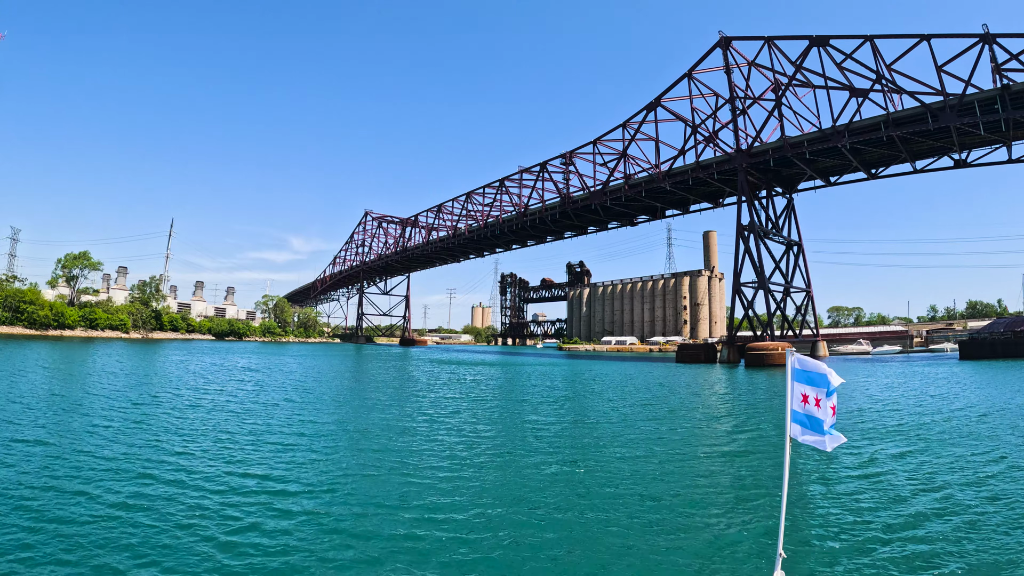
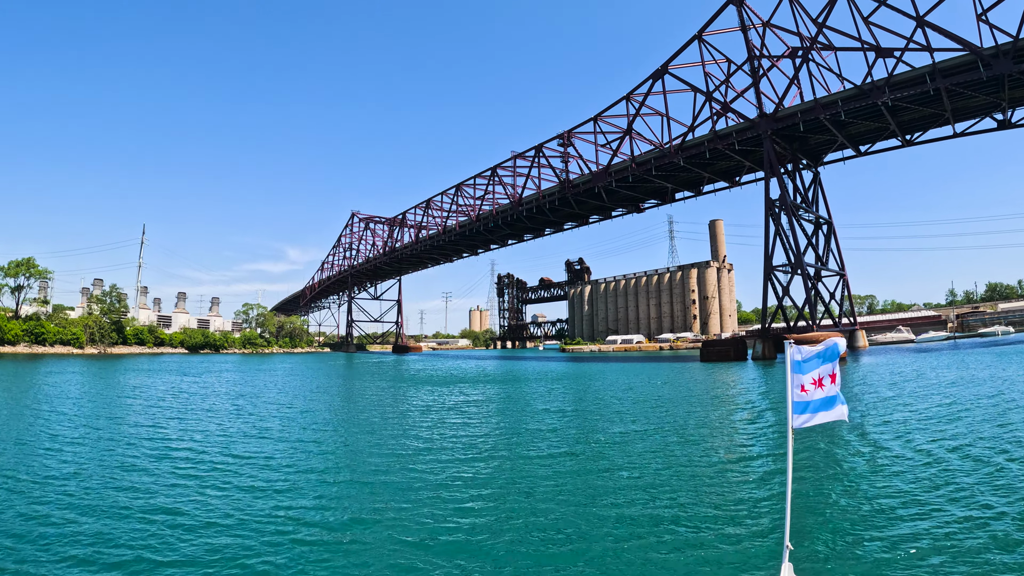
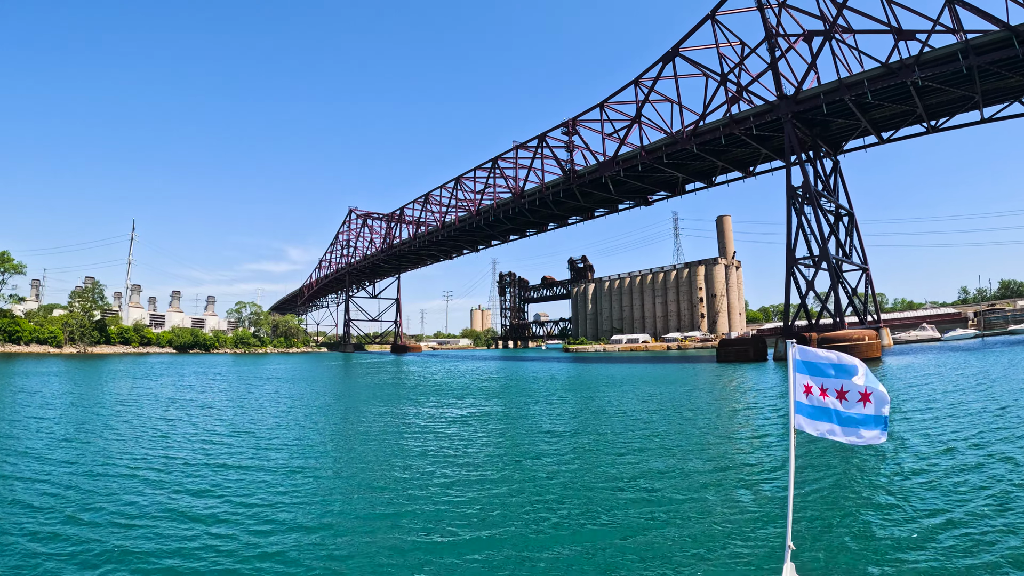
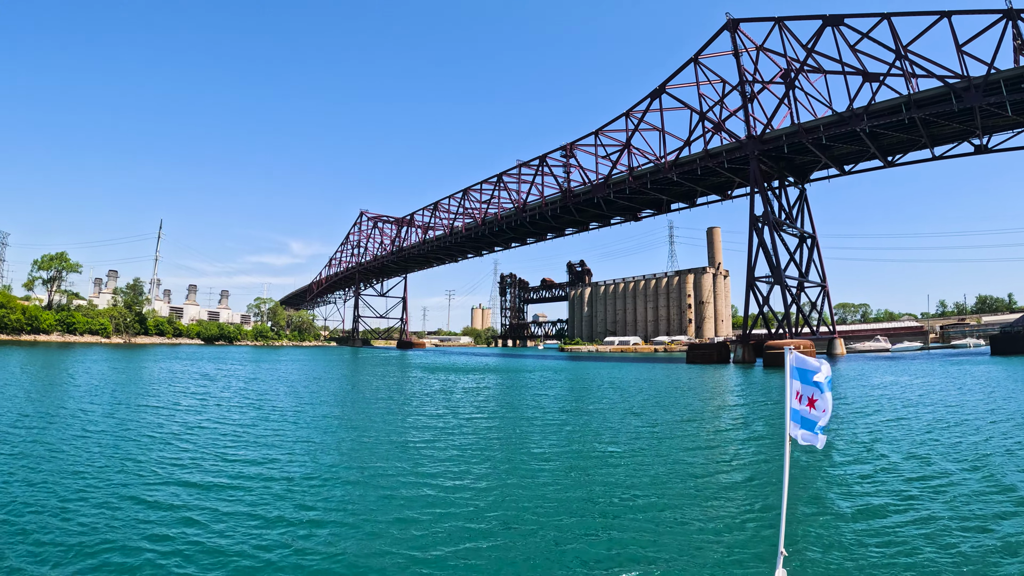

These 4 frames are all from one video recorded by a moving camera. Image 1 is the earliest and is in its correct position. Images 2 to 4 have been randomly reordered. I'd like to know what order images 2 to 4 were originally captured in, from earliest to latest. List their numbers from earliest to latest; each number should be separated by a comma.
4, 2, 3
